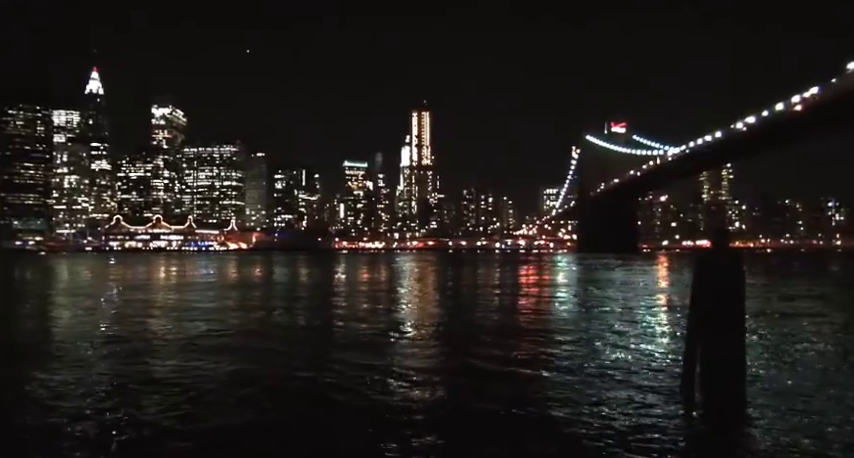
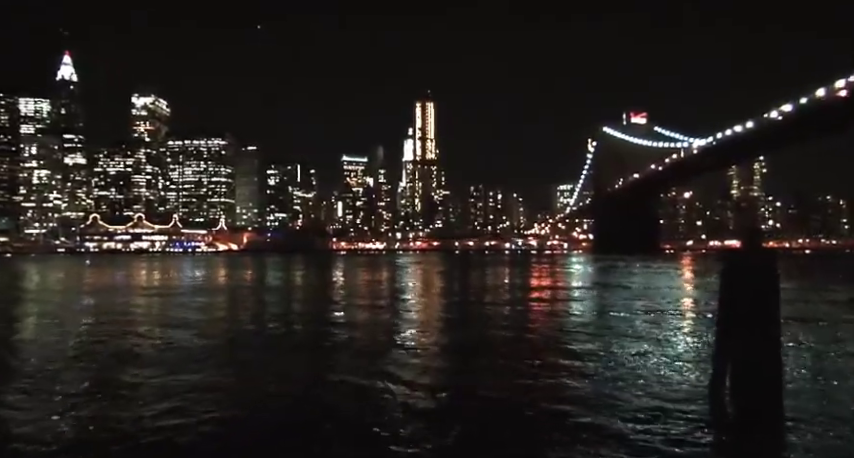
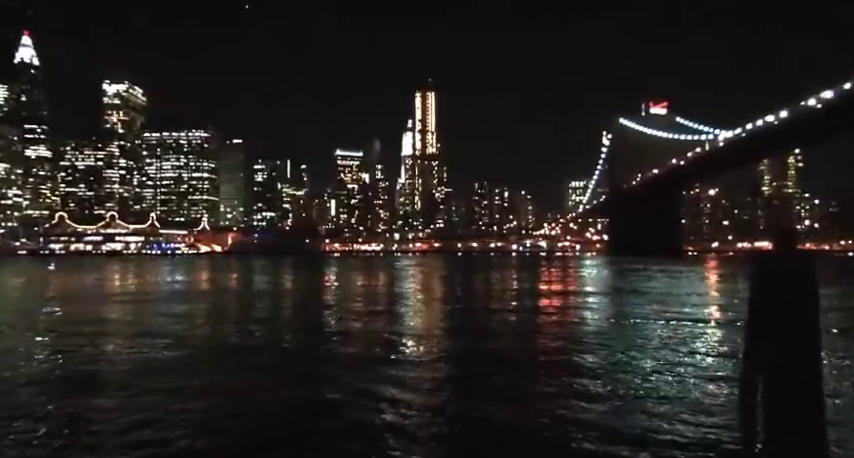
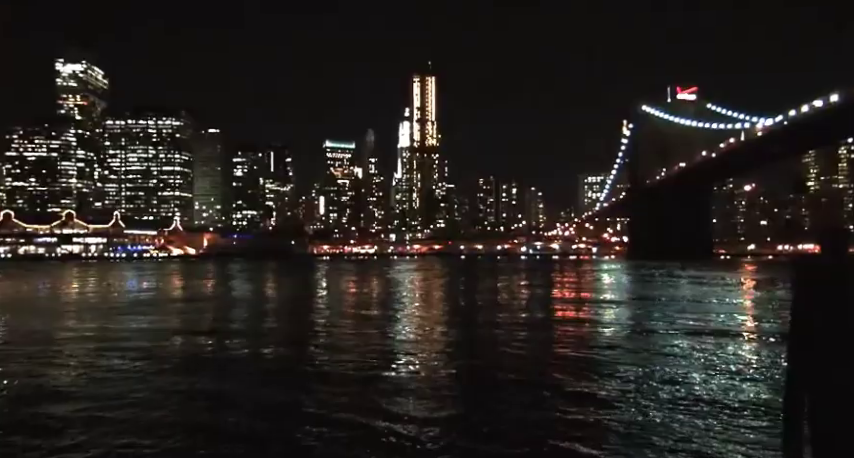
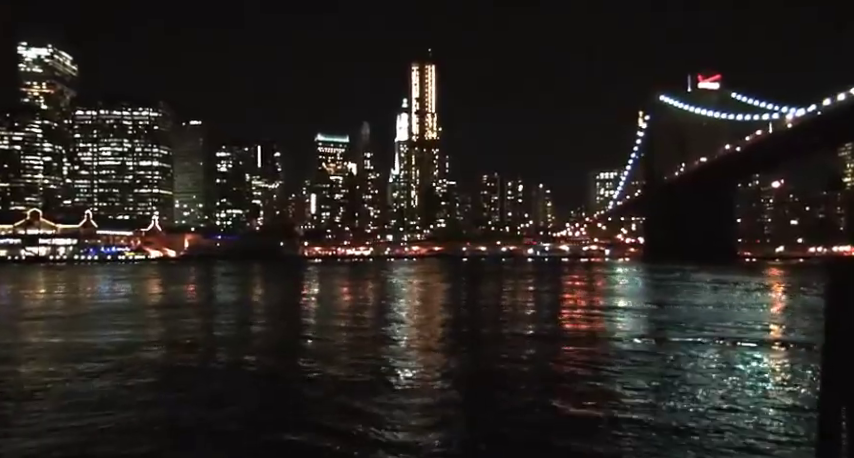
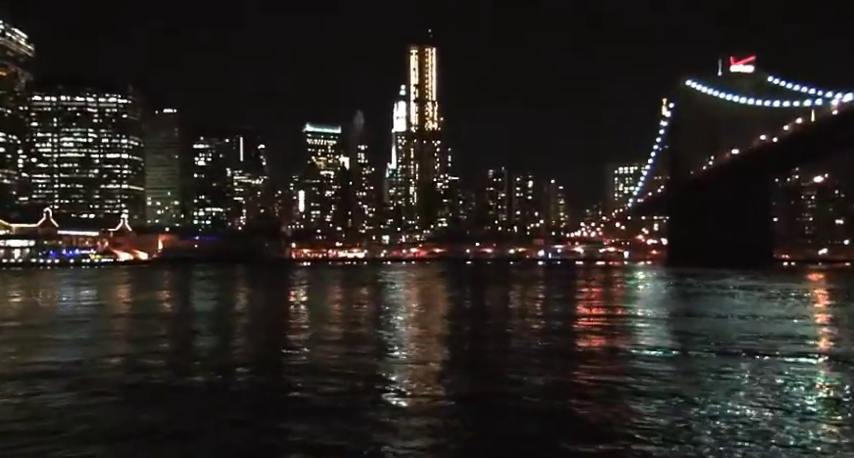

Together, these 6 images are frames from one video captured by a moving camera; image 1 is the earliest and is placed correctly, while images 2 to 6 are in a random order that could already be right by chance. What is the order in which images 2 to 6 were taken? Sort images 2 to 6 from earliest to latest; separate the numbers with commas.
2, 3, 4, 5, 6
